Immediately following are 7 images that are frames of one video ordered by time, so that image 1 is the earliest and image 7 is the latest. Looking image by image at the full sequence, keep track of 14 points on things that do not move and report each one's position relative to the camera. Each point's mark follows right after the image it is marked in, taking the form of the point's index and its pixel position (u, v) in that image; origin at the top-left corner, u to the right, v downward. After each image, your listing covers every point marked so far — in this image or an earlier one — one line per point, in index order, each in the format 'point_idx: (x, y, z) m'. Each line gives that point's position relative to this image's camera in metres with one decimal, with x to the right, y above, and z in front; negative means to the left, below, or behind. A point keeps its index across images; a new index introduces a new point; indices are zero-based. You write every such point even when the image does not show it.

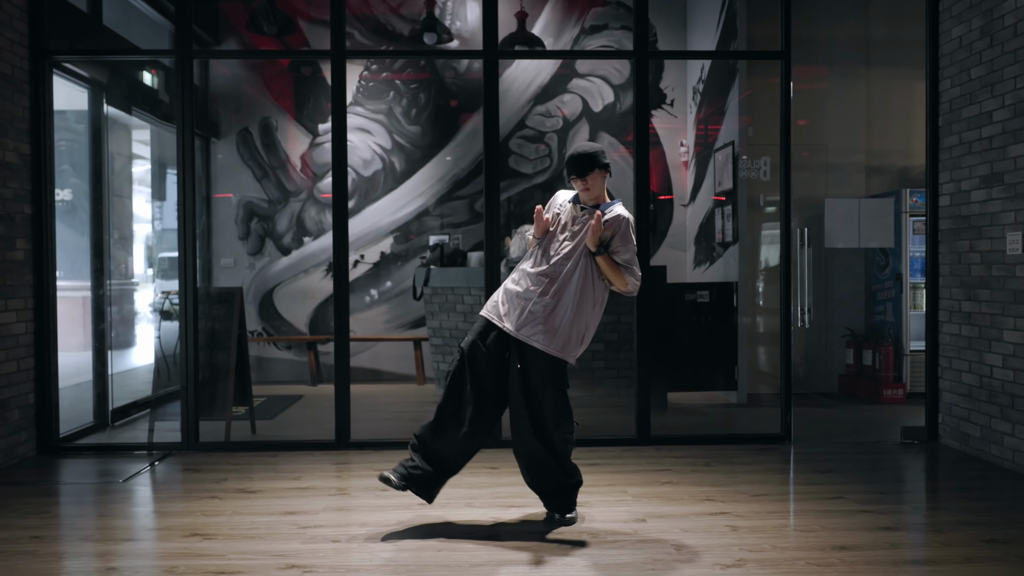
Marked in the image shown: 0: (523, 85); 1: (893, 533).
0: (+0.1, +1.1, +4.5) m
1: (+1.1, -0.7, +2.4) m
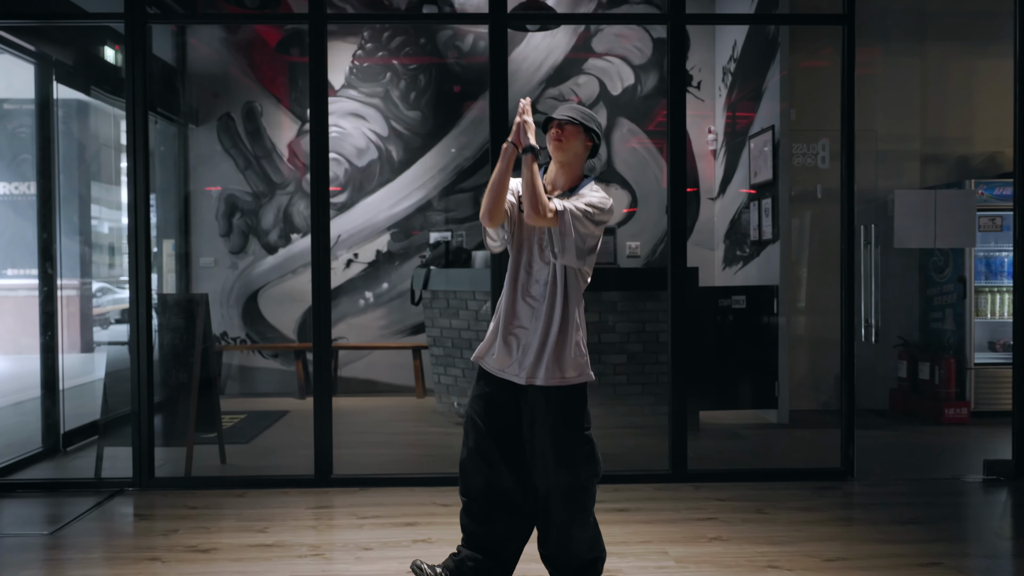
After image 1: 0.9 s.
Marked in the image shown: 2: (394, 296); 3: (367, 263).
0: (+0.1, +1.1, +4.0) m
1: (+1.1, -0.8, +1.9) m
2: (-0.6, -0.1, +4.0) m
3: (-0.7, +0.1, +4.0) m
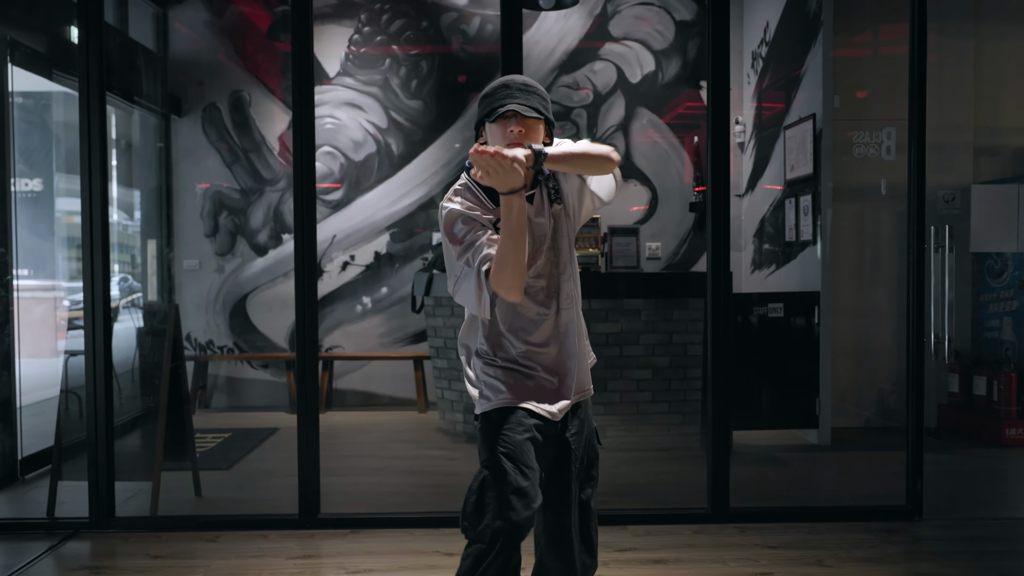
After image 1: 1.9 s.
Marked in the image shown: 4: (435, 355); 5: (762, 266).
0: (+0.2, +1.0, +3.6) m
1: (+1.2, -0.8, +1.5) m
2: (-0.5, -0.1, +3.6) m
3: (-0.7, +0.1, +3.6) m
4: (-0.3, -0.3, +3.6) m
5: (+1.1, +0.1, +3.6) m
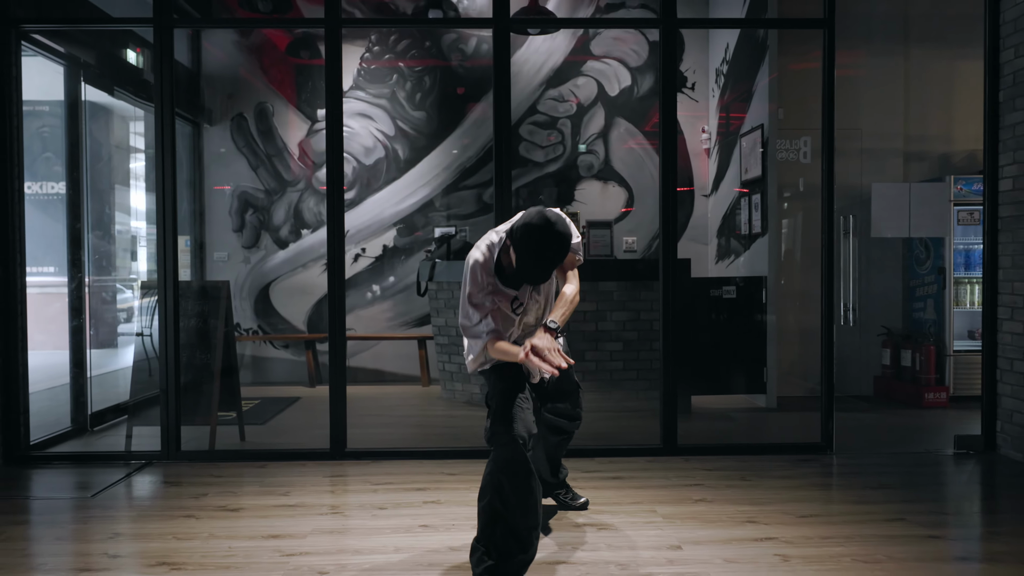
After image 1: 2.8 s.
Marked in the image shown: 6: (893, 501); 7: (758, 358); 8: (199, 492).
0: (+0.1, +1.1, +4.2) m
1: (+1.1, -0.7, +2.1) m
2: (-0.6, 0.0, +4.2) m
3: (-0.7, +0.2, +4.2) m
4: (-0.4, -0.2, +4.2) m
5: (+1.1, +0.2, +4.2) m
6: (+1.3, -0.7, +2.8) m
7: (+1.3, -0.4, +4.2) m
8: (-1.1, -0.7, +2.9) m
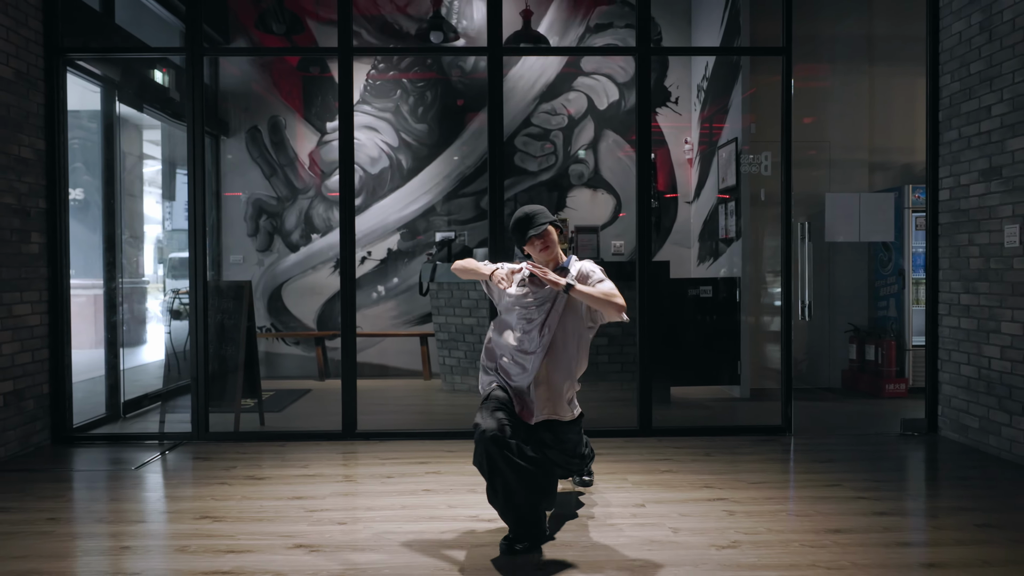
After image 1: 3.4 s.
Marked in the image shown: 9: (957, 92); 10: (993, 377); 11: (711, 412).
0: (+0.1, +1.1, +4.6) m
1: (+1.1, -0.7, +2.5) m
2: (-0.6, 0.0, +4.6) m
3: (-0.7, +0.2, +4.6) m
4: (-0.4, -0.2, +4.6) m
5: (+1.1, +0.2, +4.6) m
6: (+1.3, -0.7, +3.1) m
7: (+1.2, -0.4, +4.6) m
8: (-1.1, -0.7, +3.3) m
9: (+1.9, +0.8, +3.5) m
10: (+1.9, -0.3, +3.2) m
11: (+1.1, -0.7, +4.6) m
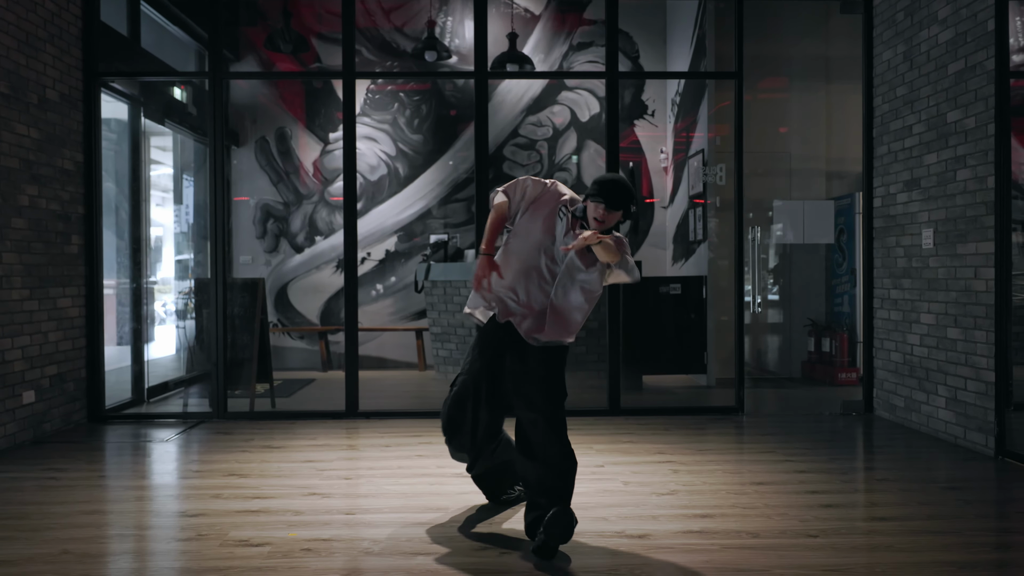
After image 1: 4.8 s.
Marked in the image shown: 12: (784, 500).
0: (0.0, +1.1, +5.0) m
1: (+1.0, -0.7, +2.9) m
2: (-0.7, 0.0, +5.1) m
3: (-0.8, +0.2, +5.1) m
4: (-0.5, -0.2, +5.1) m
5: (+1.0, +0.2, +5.0) m
6: (+1.2, -0.7, +3.6) m
7: (+1.1, -0.3, +5.1) m
8: (-1.2, -0.7, +3.7) m
9: (+1.8, +0.8, +3.9) m
10: (+1.8, -0.3, +3.7) m
11: (+1.0, -0.7, +5.0) m
12: (+0.8, -0.7, +2.5) m
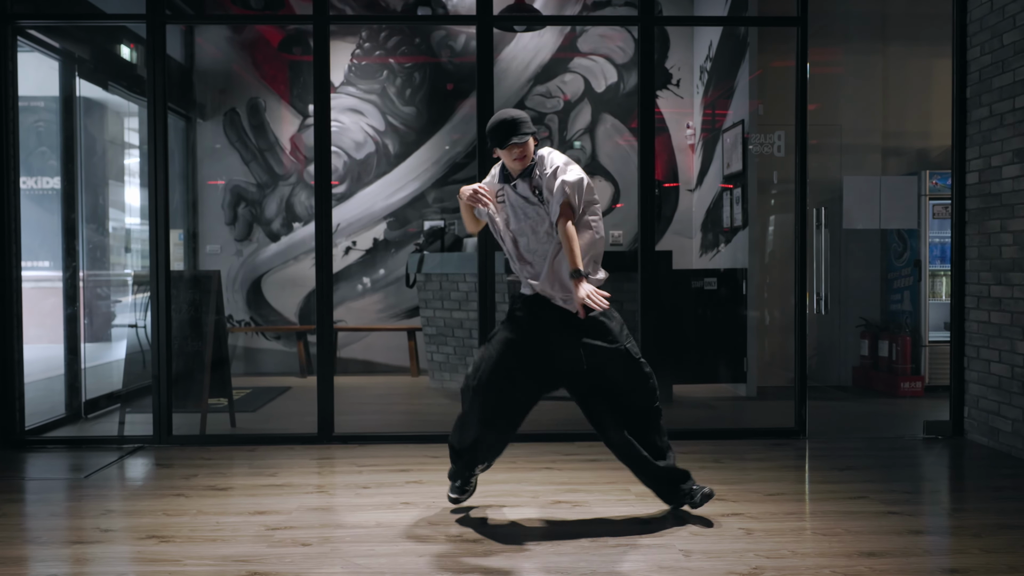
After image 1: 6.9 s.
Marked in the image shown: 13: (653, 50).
0: (+0.1, +1.2, +4.3) m
1: (+1.1, -0.7, +2.2) m
2: (-0.7, 0.0, +4.3) m
3: (-0.8, +0.2, +4.3) m
4: (-0.5, -0.2, +4.3) m
5: (+1.0, +0.2, +4.3) m
6: (+1.2, -0.7, +2.9) m
7: (+1.2, -0.3, +4.3) m
8: (-1.2, -0.7, +3.0) m
9: (+1.8, +0.9, +3.2) m
10: (+1.9, -0.3, +2.9) m
11: (+1.1, -0.6, +4.3) m
12: (+0.9, -0.7, +1.8) m
13: (+0.7, +1.2, +4.2) m
